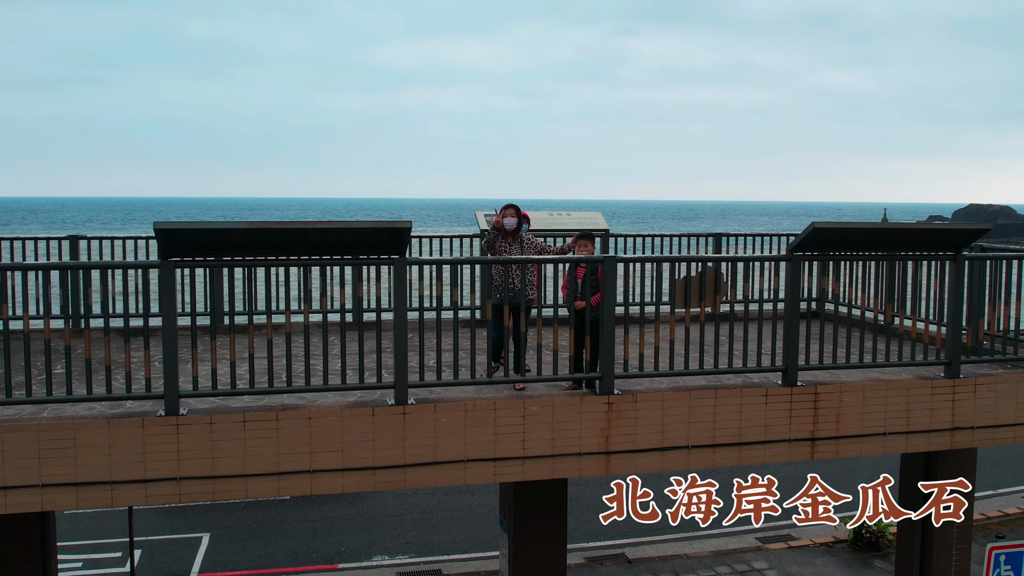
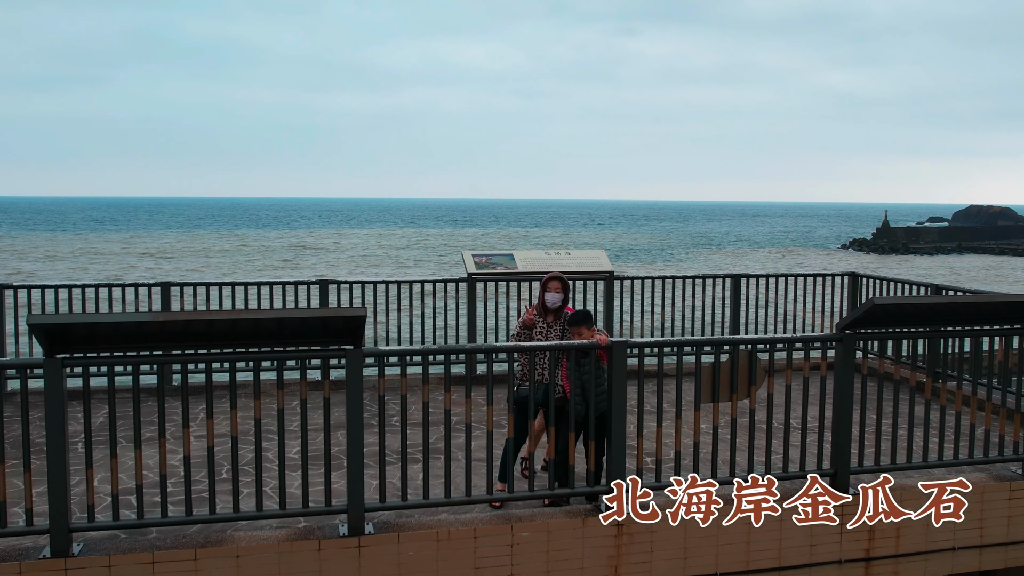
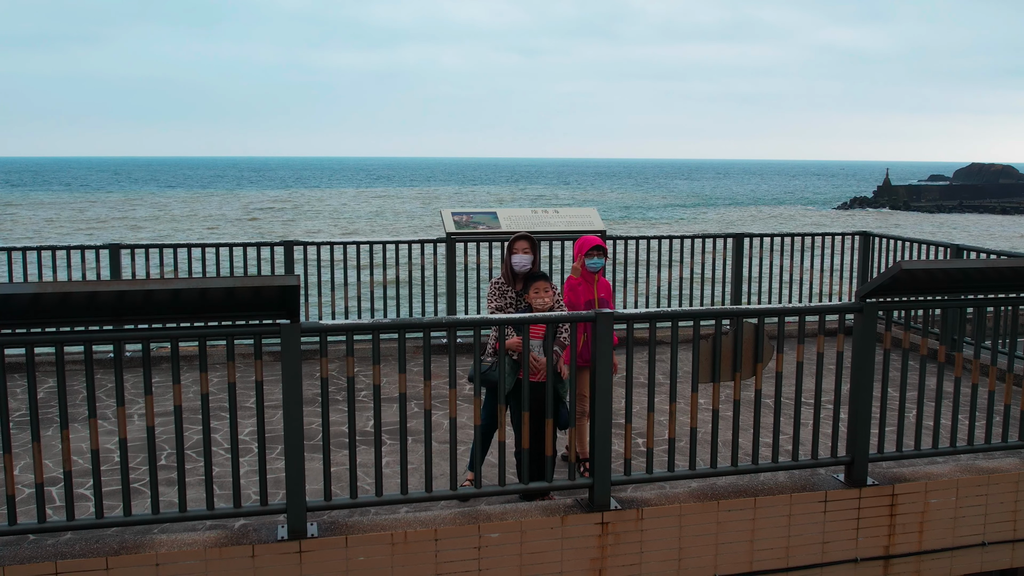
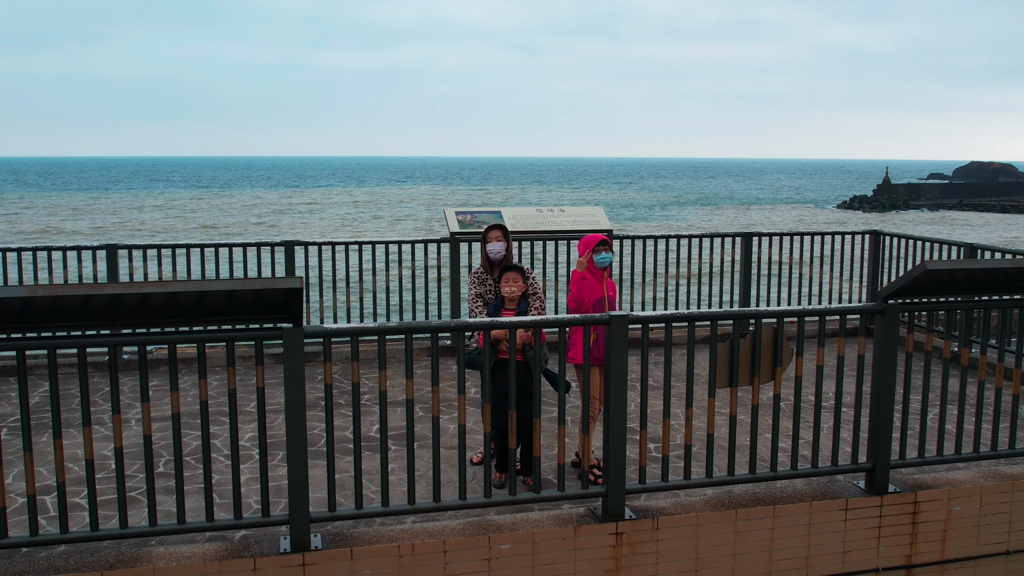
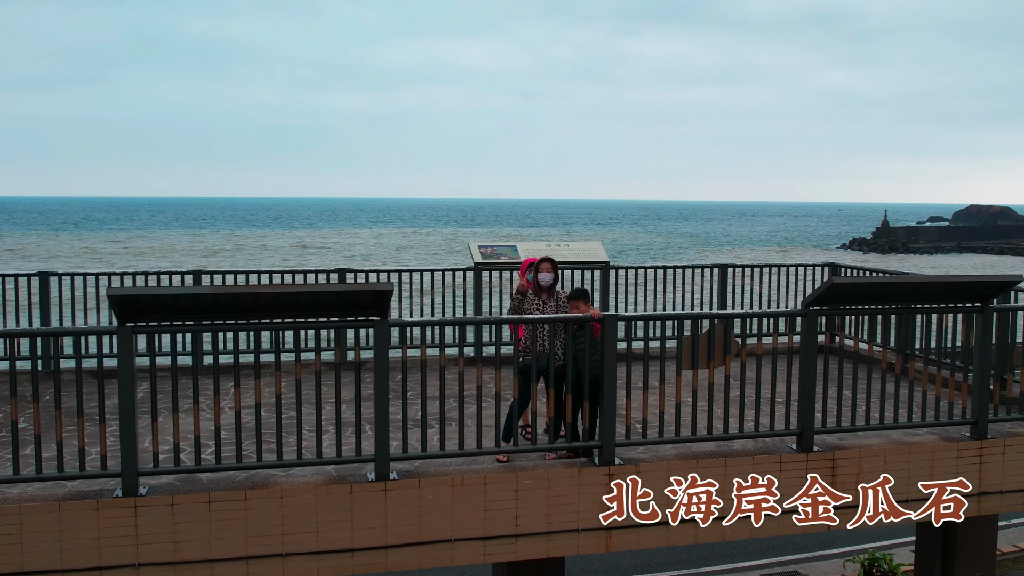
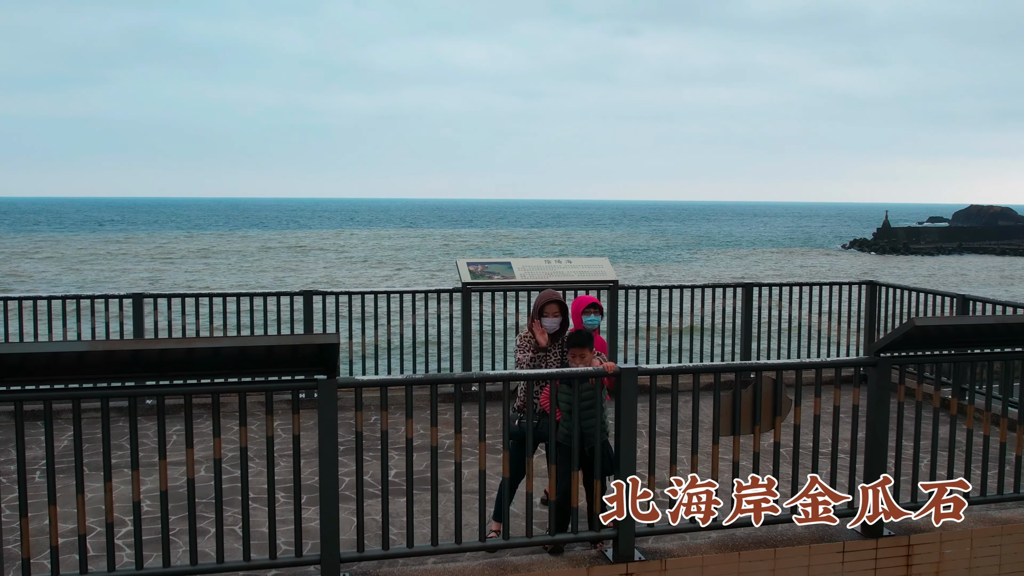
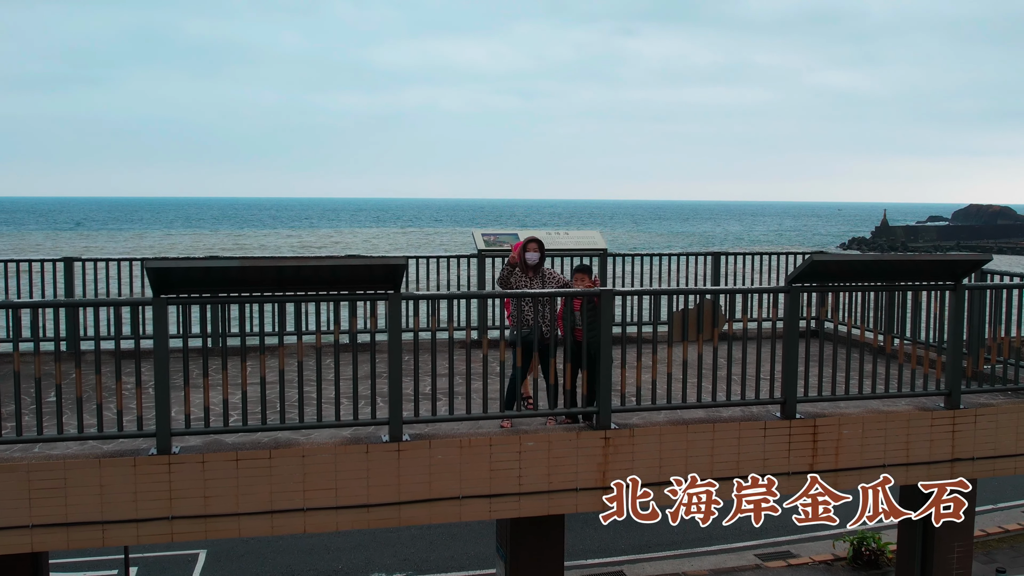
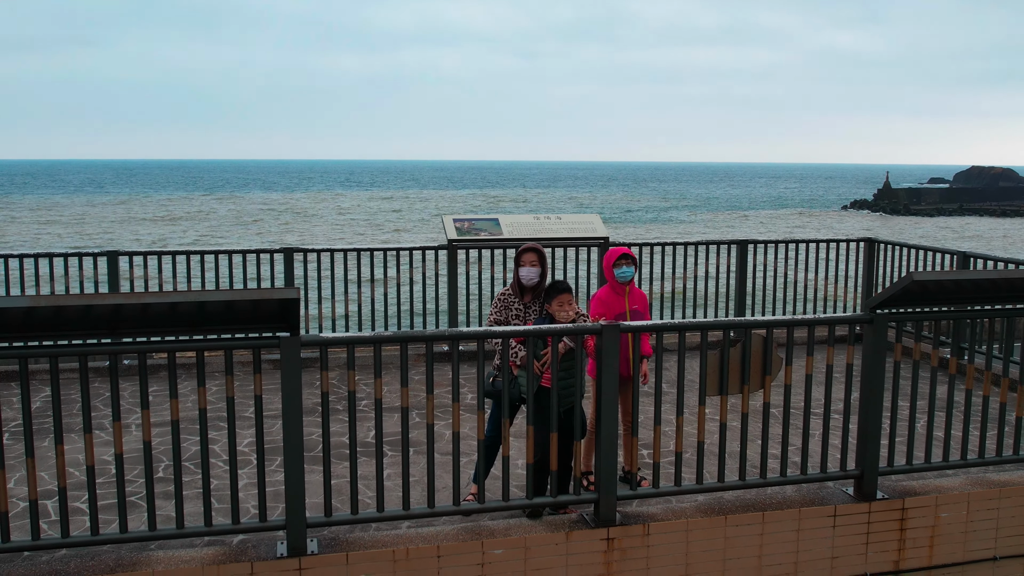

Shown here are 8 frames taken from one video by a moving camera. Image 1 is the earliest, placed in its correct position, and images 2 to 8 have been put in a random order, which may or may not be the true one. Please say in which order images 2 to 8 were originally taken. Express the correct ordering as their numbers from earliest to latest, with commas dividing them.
7, 5, 2, 6, 8, 3, 4
